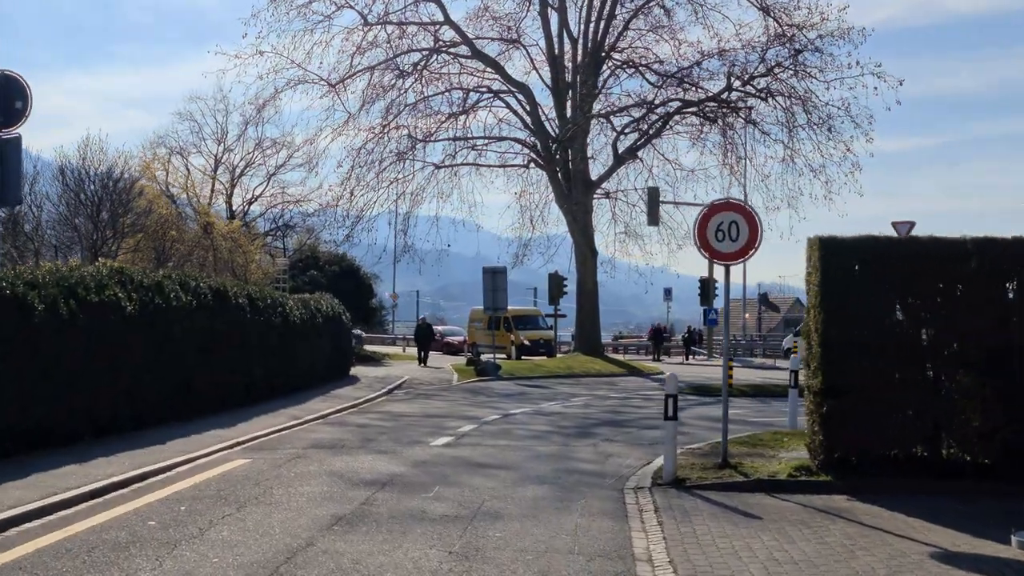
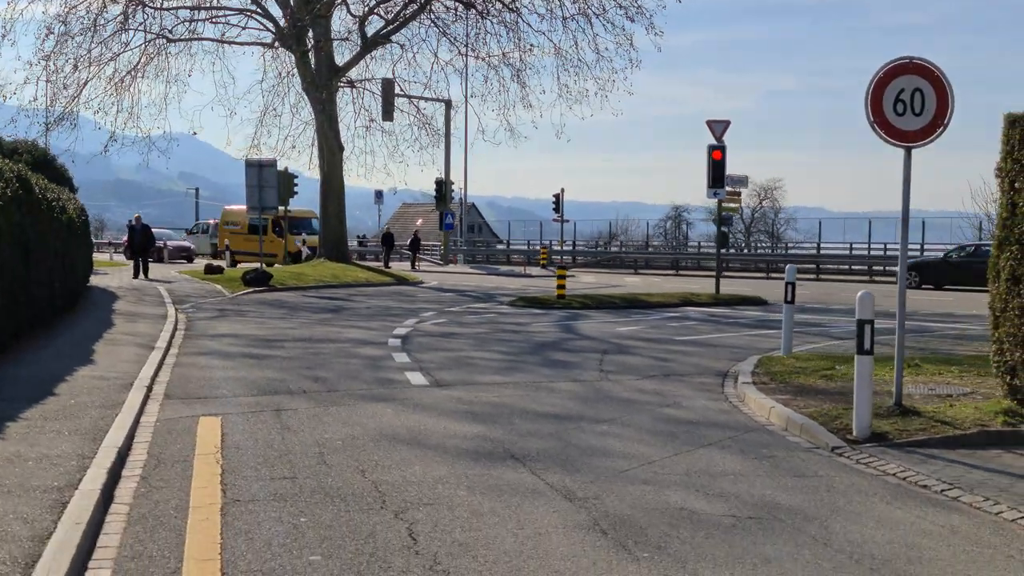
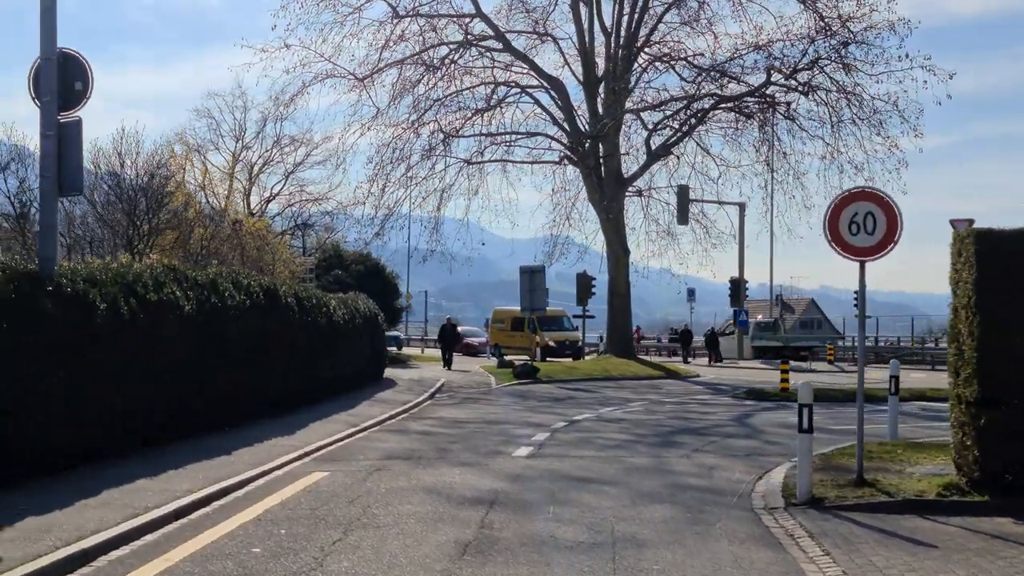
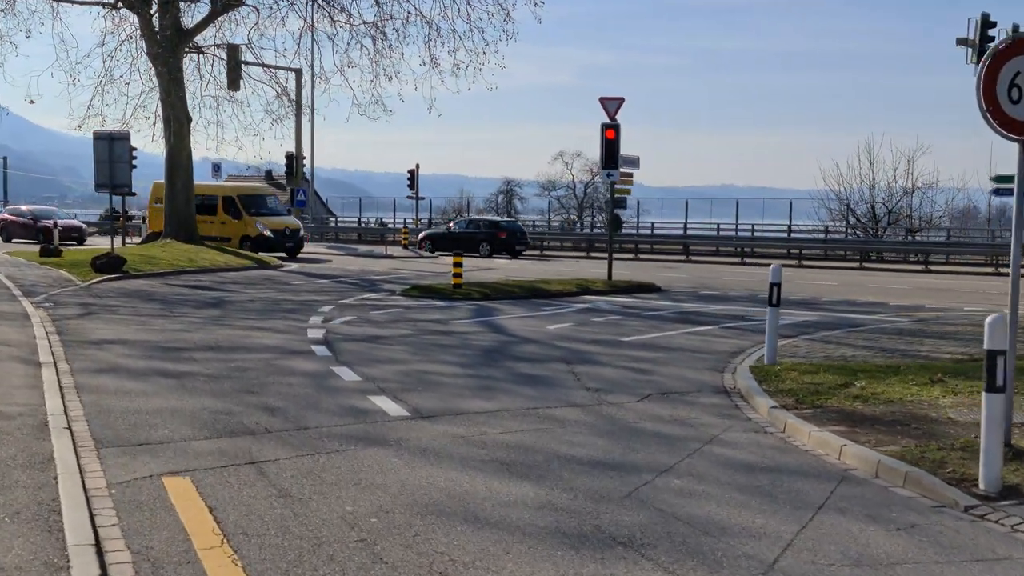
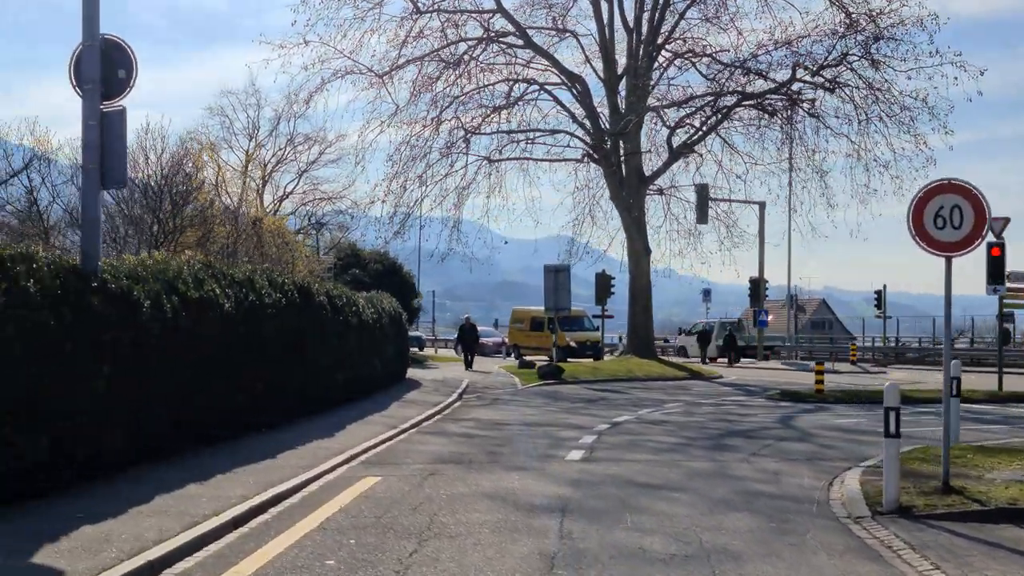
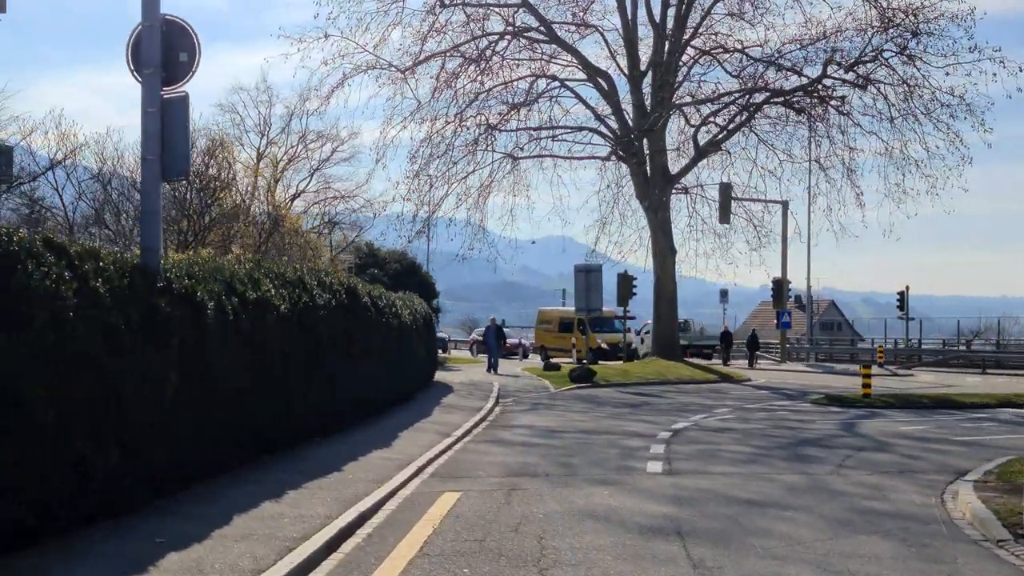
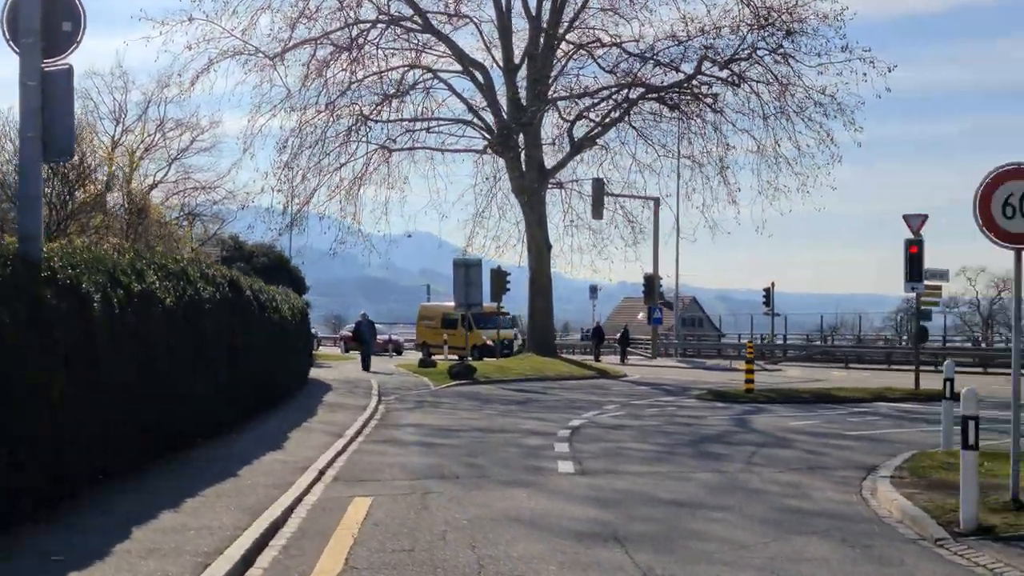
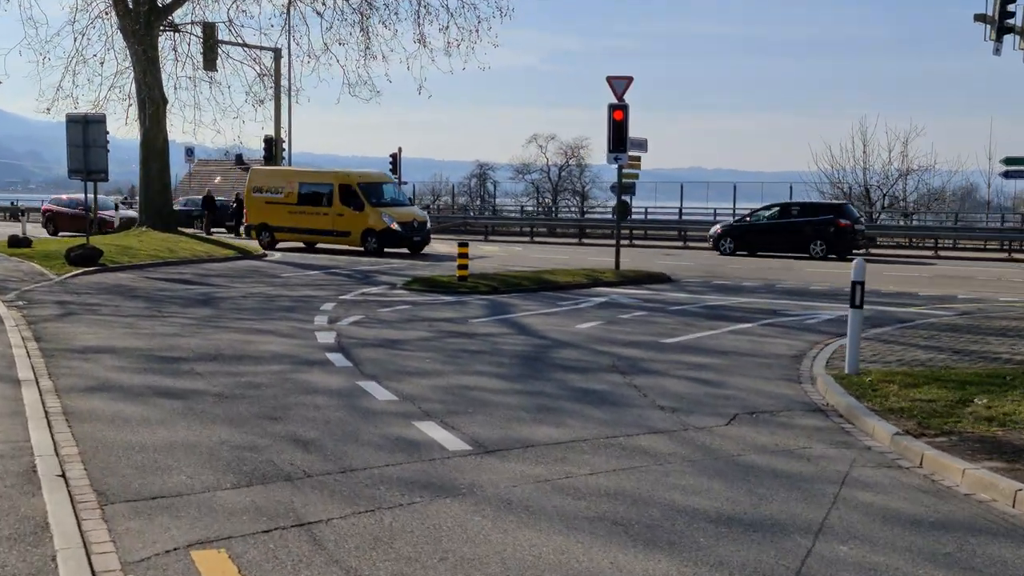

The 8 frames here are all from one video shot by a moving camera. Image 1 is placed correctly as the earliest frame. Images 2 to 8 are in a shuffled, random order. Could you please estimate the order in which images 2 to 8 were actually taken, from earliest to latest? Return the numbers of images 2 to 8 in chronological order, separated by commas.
3, 5, 6, 7, 2, 4, 8
